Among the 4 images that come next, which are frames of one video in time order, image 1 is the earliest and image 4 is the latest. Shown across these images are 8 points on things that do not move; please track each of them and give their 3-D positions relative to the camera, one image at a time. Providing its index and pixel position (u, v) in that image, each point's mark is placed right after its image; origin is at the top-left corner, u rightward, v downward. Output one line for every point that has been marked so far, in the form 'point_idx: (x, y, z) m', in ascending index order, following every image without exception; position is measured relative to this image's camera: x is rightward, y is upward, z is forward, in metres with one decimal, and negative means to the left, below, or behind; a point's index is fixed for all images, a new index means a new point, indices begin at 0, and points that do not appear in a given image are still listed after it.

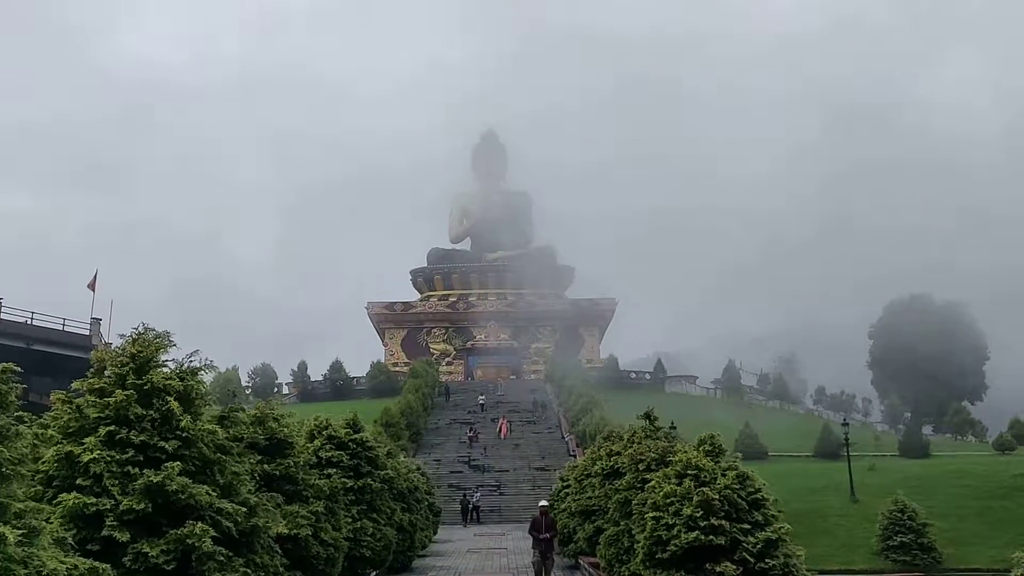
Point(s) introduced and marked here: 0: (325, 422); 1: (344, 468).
0: (-2.5, -1.8, +11.7) m
1: (-2.2, -2.4, +11.3) m
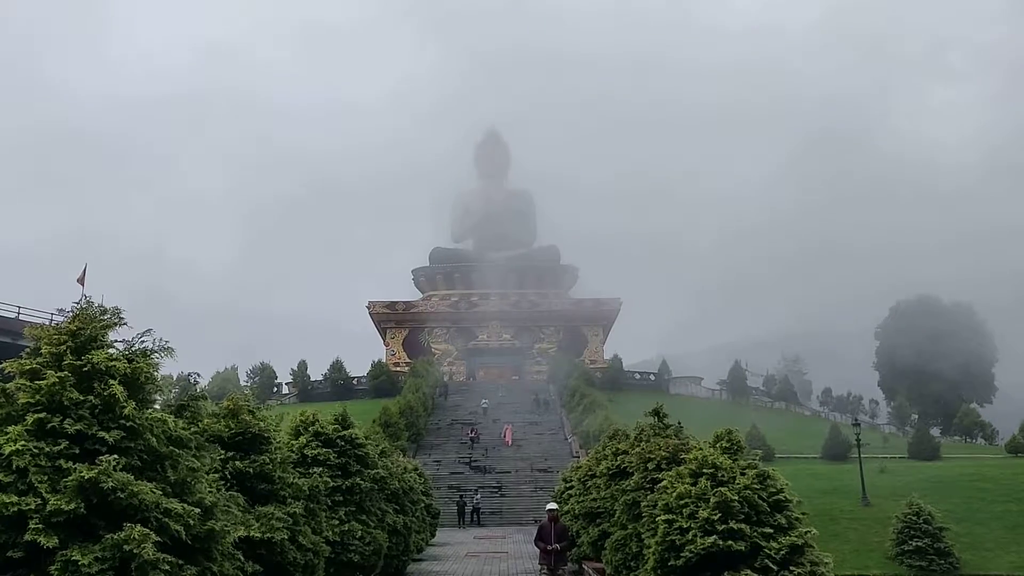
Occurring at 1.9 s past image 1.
0: (-2.5, -1.6, +10.9) m
1: (-2.2, -2.2, +10.6) m
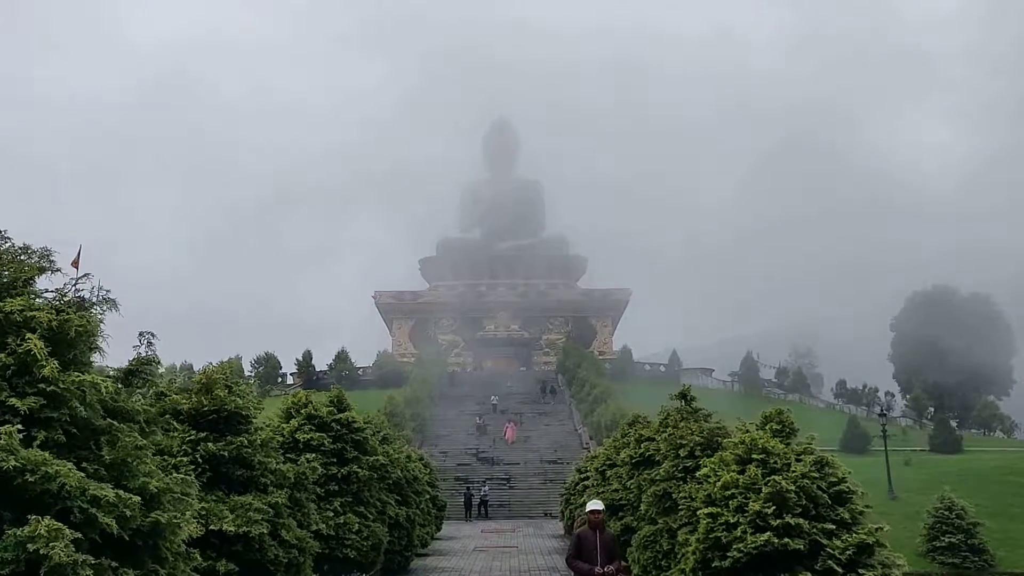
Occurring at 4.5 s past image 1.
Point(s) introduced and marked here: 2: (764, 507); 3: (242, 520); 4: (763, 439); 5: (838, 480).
0: (-2.4, -1.3, +9.9) m
1: (-2.0, -1.8, +9.5) m
2: (+1.8, -1.6, +6.3) m
3: (-2.0, -1.7, +6.4) m
4: (+2.0, -1.2, +6.9) m
5: (+2.5, -1.5, +6.5) m
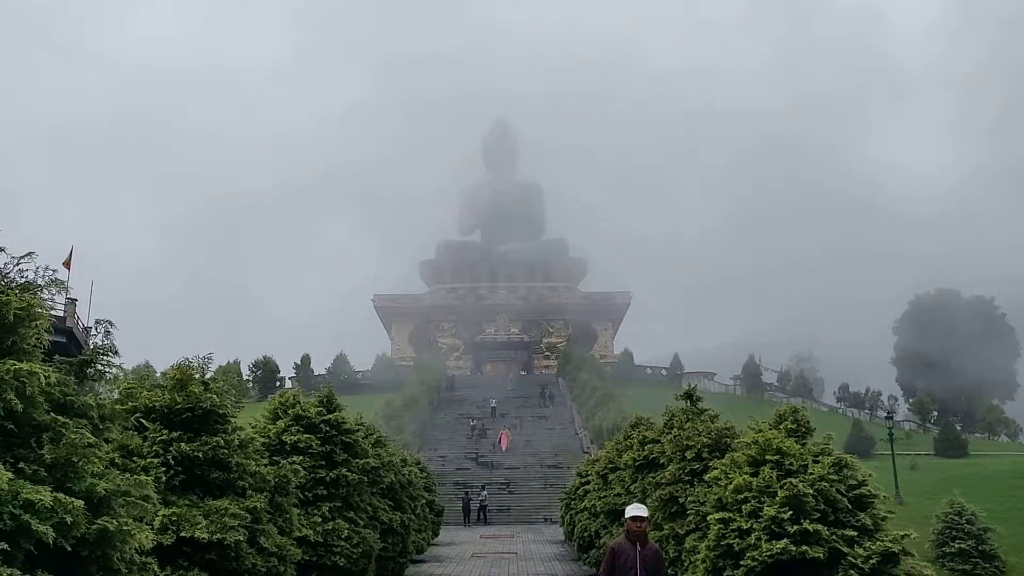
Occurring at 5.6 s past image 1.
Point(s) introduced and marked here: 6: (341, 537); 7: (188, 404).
0: (-2.4, -1.2, +9.5) m
1: (-2.1, -1.8, +9.1) m
2: (+1.8, -1.5, +5.9) m
3: (-2.0, -1.6, +6.0) m
4: (+2.0, -1.1, +6.4) m
5: (+2.4, -1.4, +6.1) m
6: (-1.7, -2.5, +8.7) m
7: (-2.4, -0.9, +6.6) m
